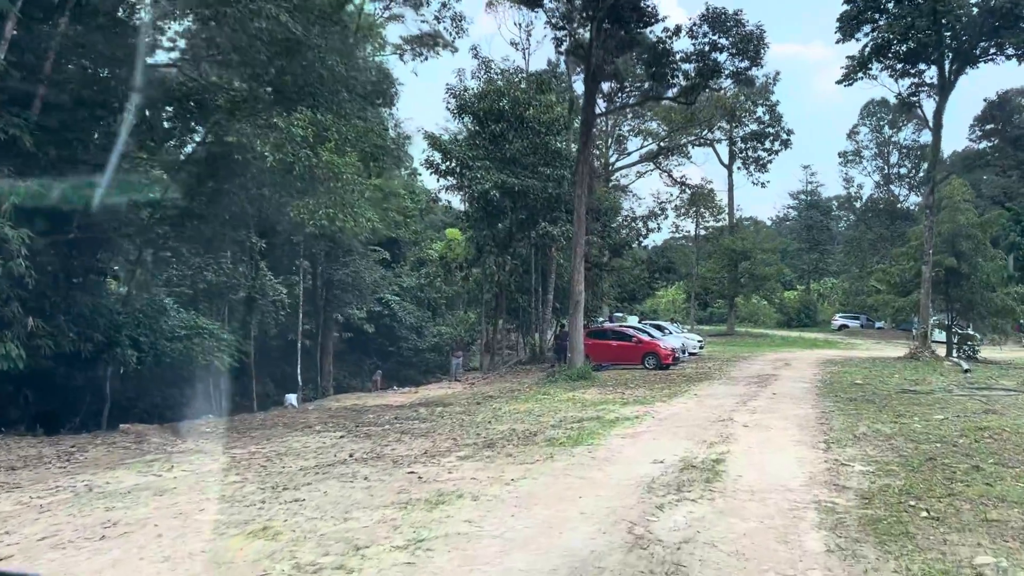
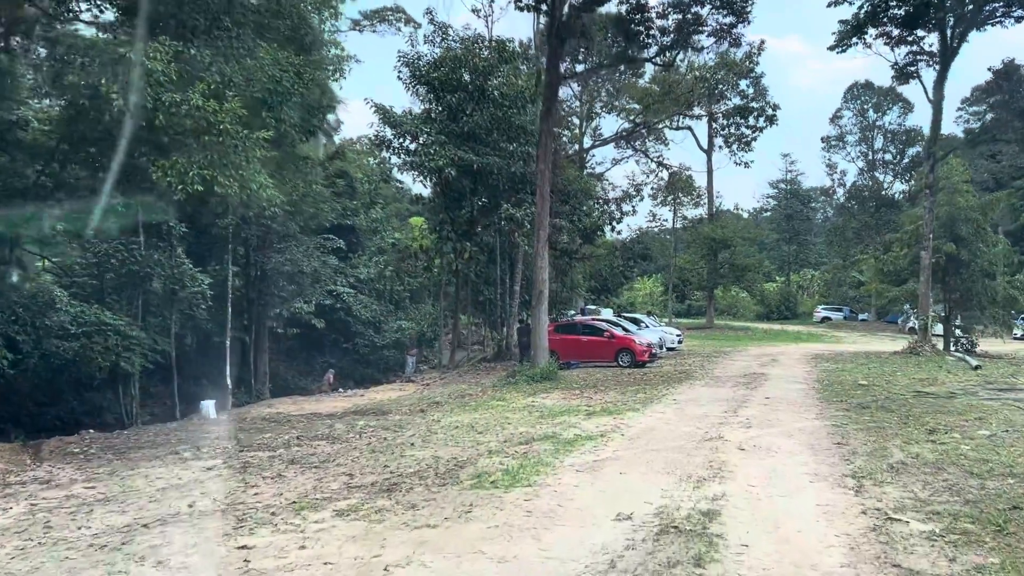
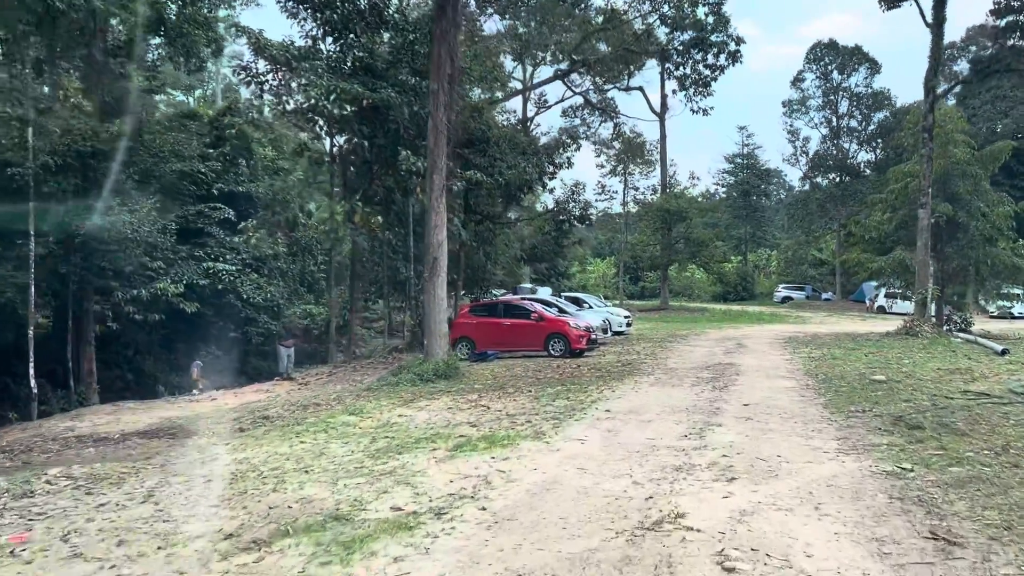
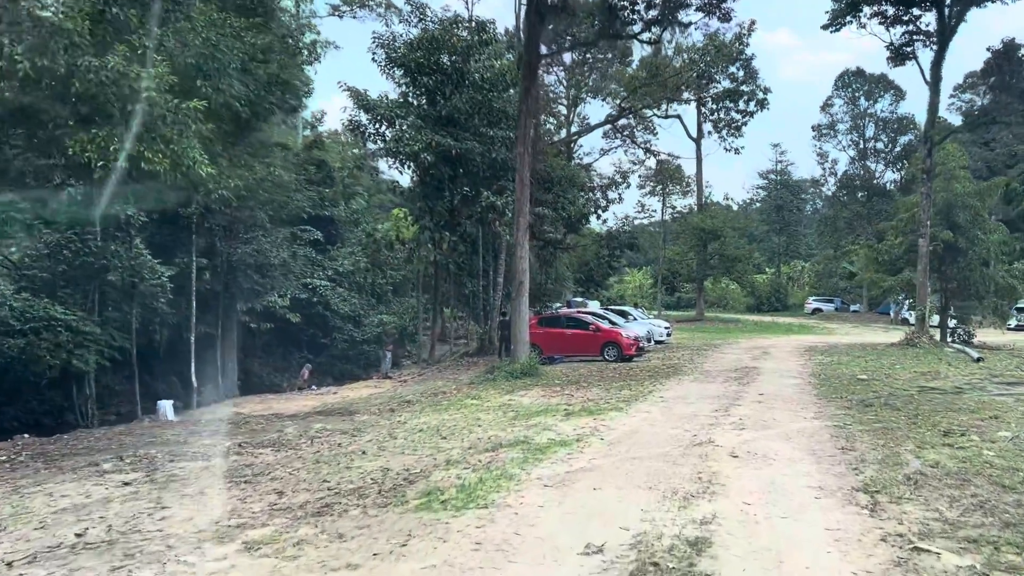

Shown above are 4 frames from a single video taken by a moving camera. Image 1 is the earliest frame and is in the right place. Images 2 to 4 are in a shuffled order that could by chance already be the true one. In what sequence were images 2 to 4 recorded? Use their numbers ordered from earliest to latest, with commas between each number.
2, 4, 3
